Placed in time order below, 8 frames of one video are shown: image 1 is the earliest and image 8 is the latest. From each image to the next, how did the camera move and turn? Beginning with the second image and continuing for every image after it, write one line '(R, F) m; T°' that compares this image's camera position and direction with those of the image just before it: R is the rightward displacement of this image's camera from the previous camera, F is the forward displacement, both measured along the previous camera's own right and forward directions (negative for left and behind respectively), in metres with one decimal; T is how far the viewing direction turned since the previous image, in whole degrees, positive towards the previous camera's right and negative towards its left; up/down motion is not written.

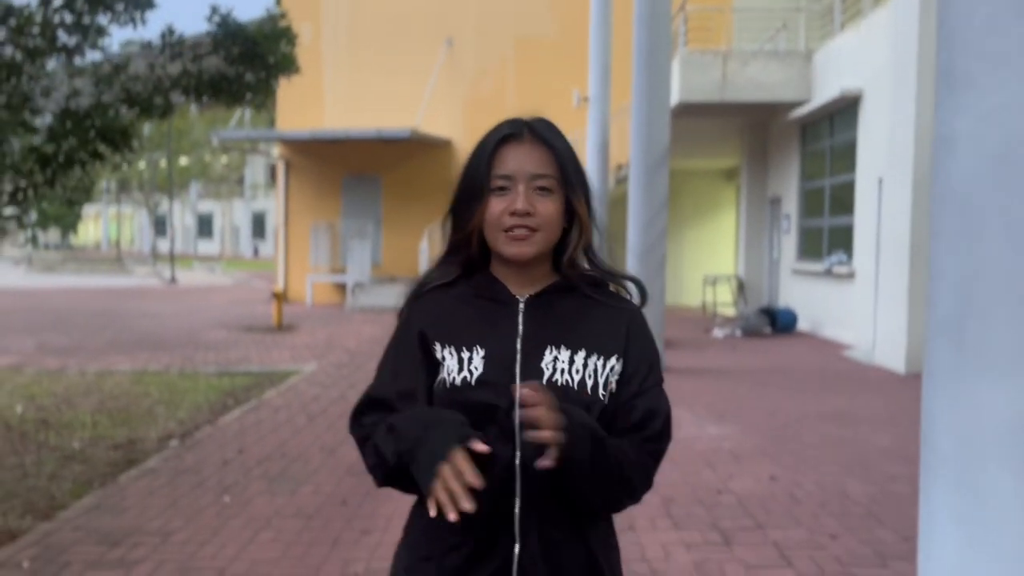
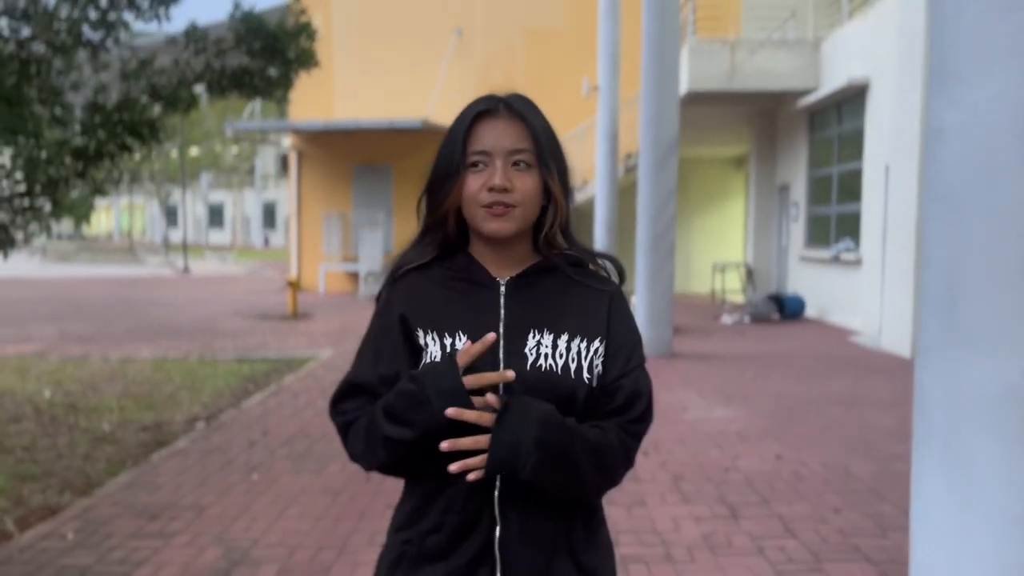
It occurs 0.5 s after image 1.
(0.0, -0.2) m; -1°
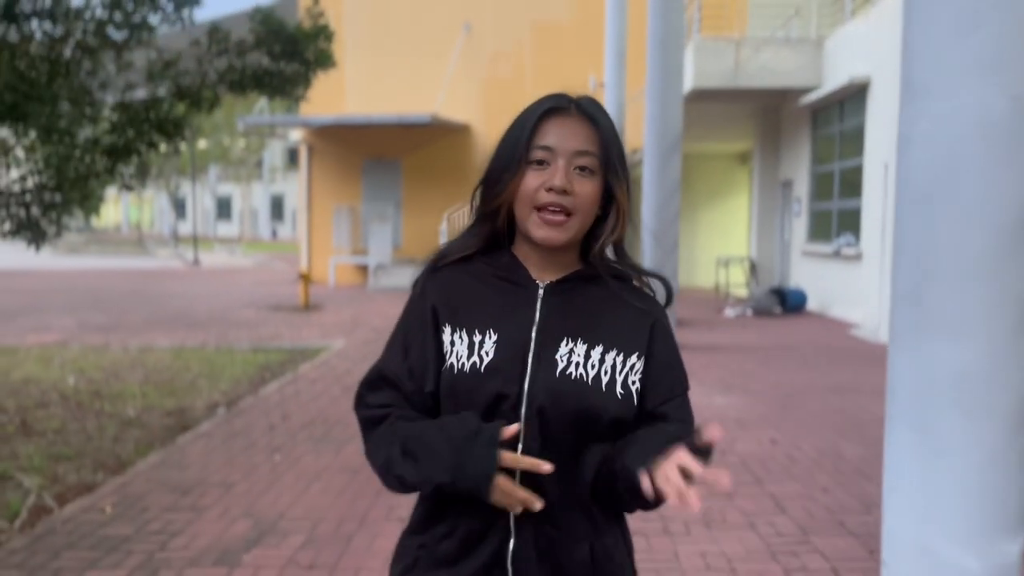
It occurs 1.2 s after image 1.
(0.0, -0.3) m; 0°
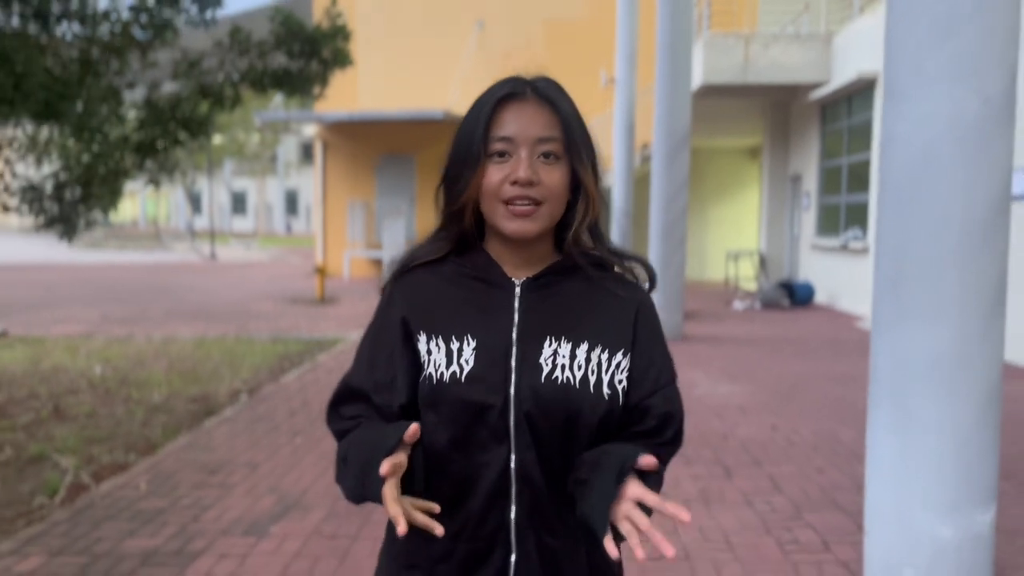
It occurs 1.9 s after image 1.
(0.0, -0.3) m; -1°
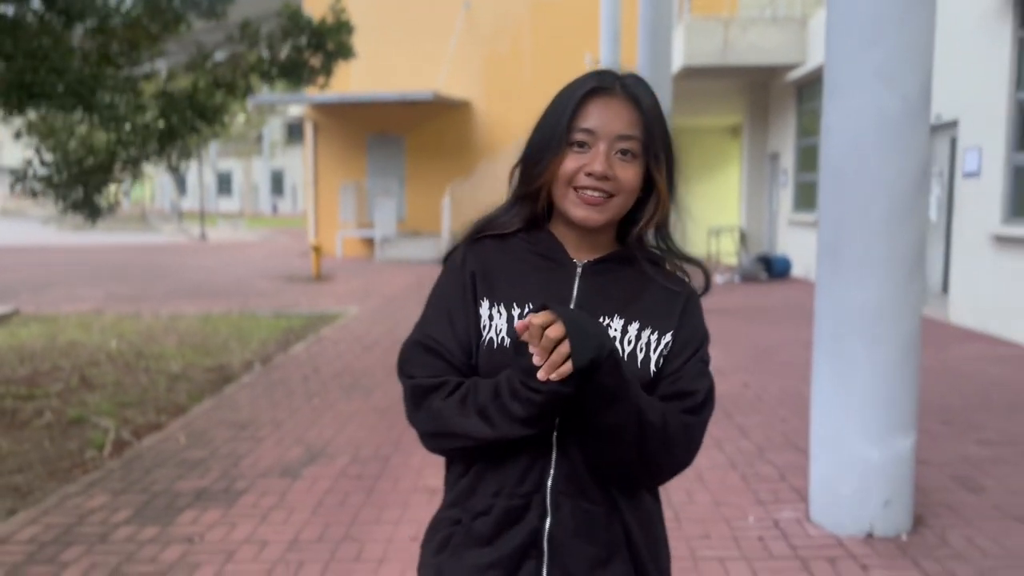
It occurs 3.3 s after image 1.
(-0.1, -0.6) m; +1°
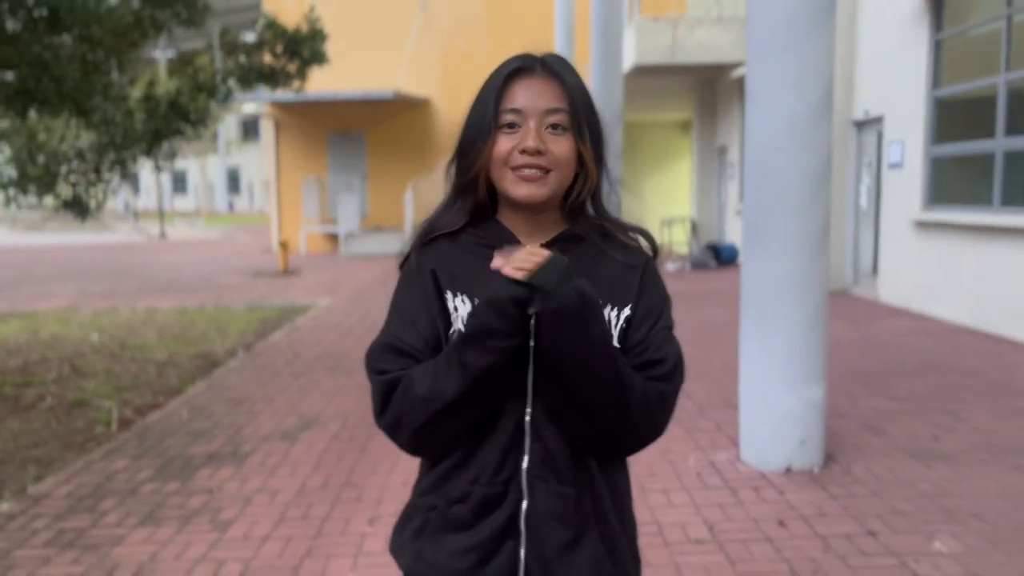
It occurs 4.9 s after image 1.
(-0.1, -0.7) m; +3°
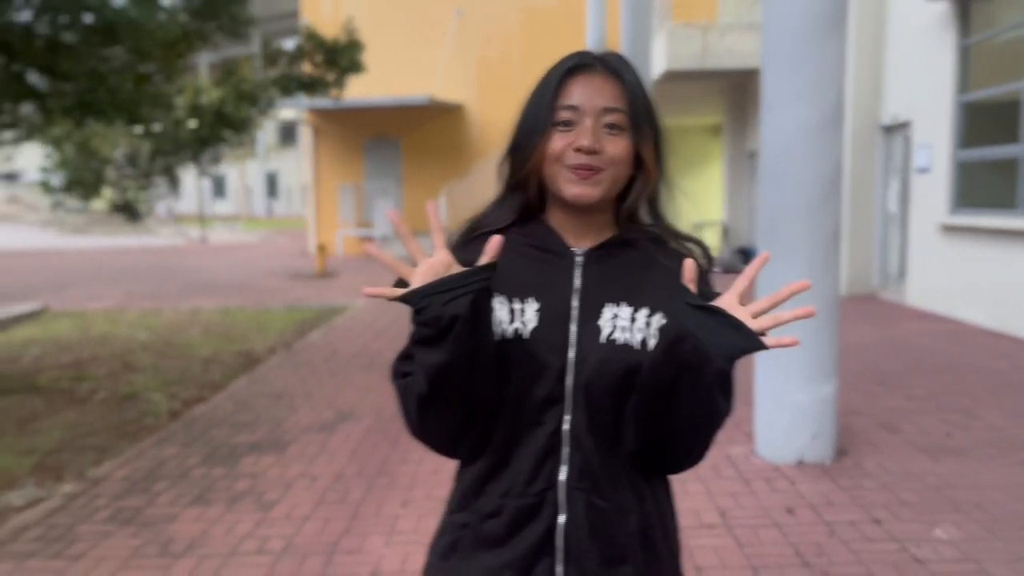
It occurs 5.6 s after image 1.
(+0.1, -0.3) m; -2°
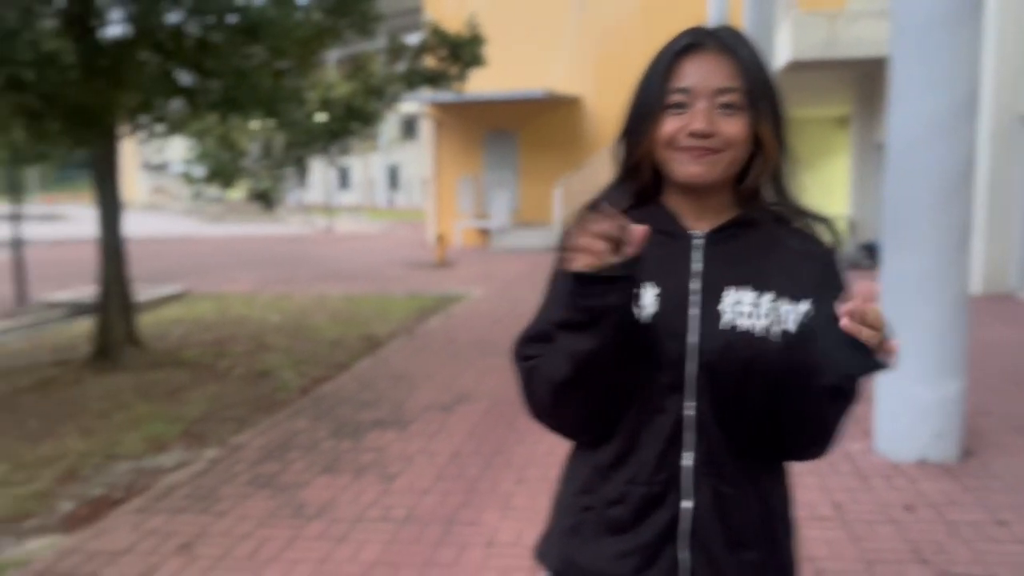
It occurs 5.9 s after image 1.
(0.0, -0.1) m; -8°
